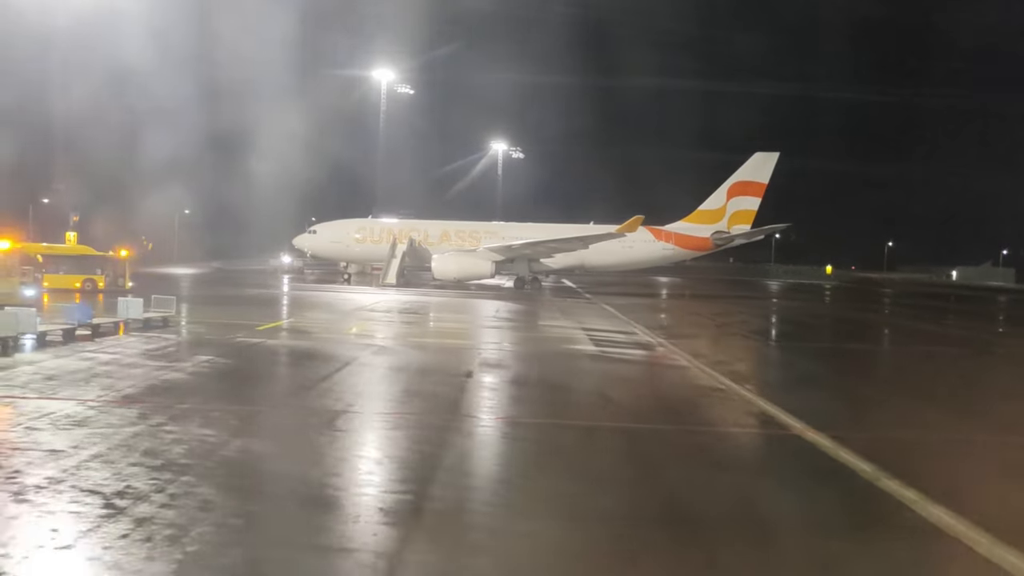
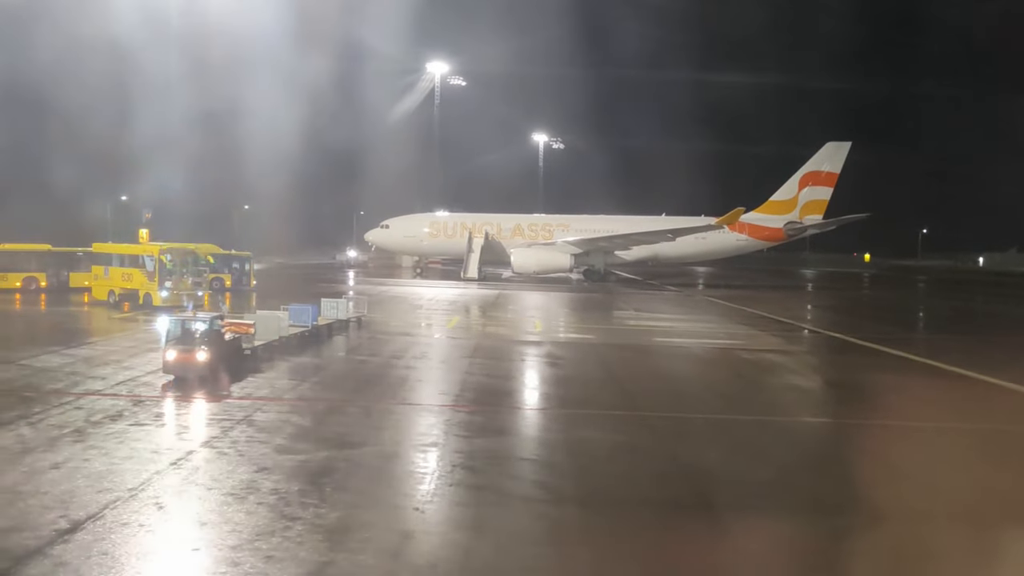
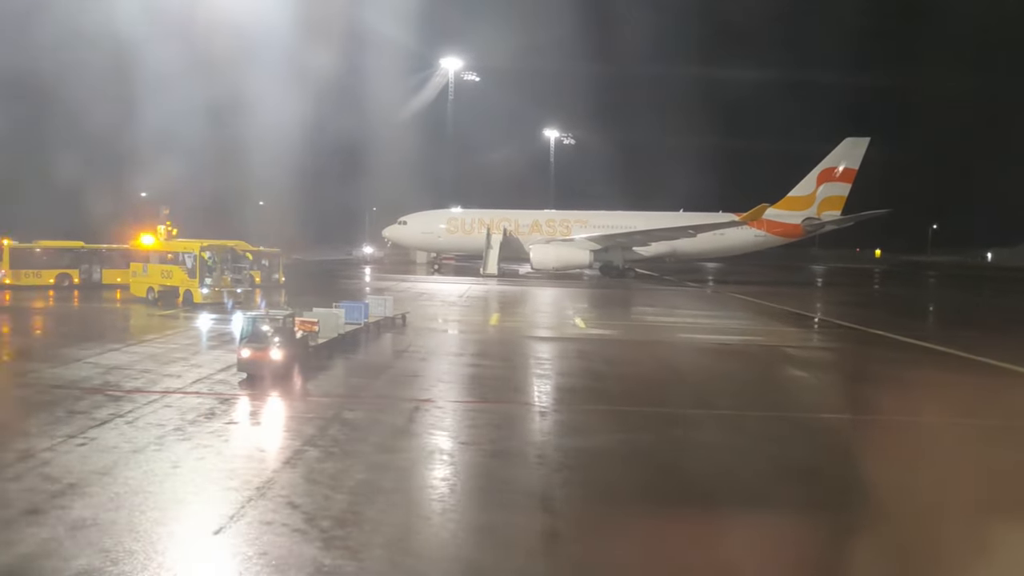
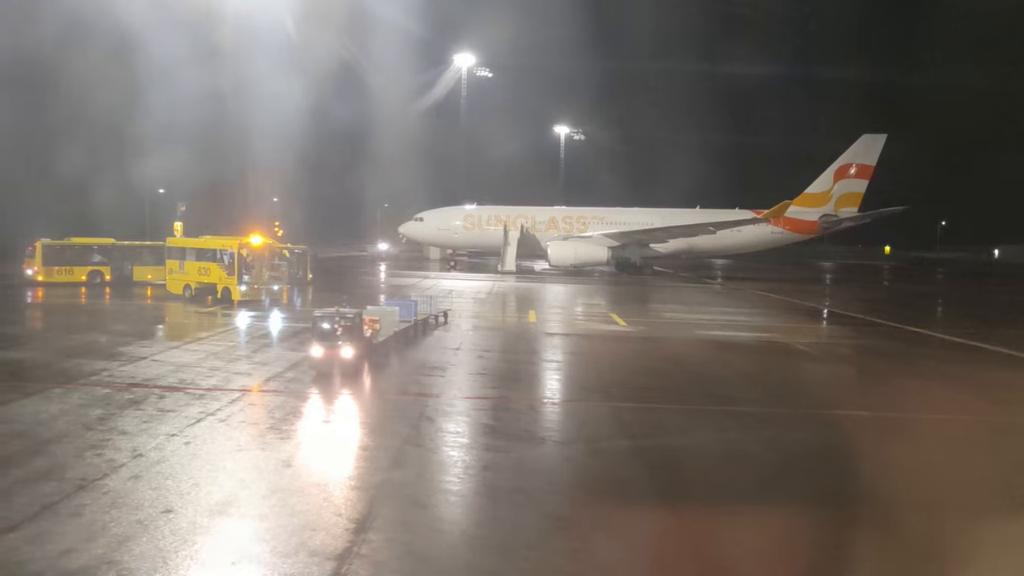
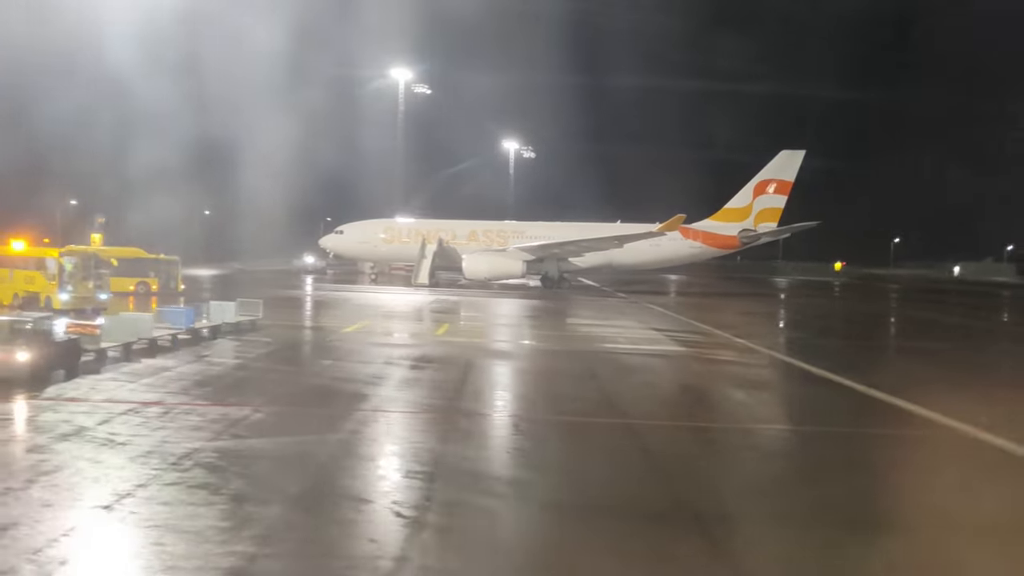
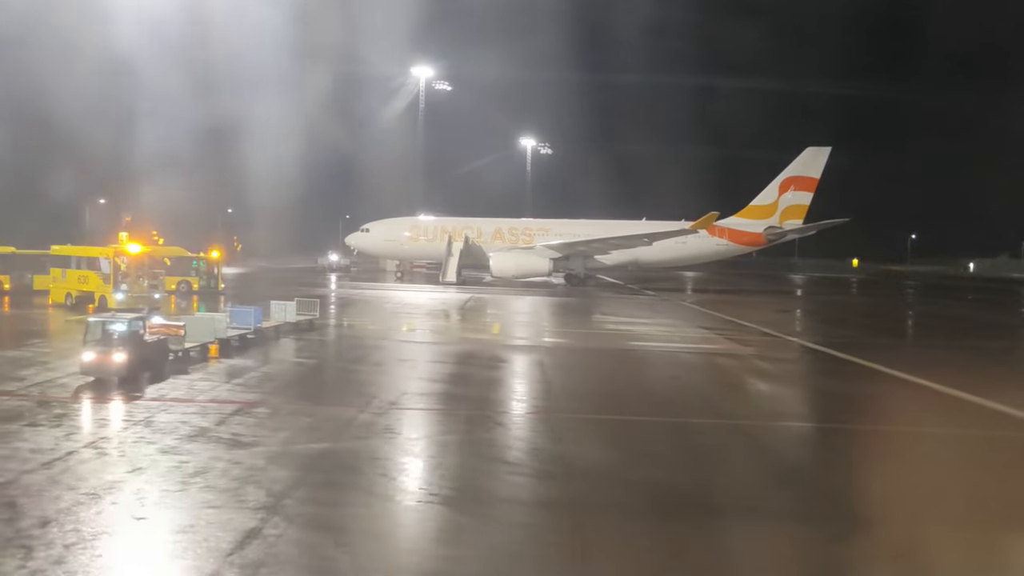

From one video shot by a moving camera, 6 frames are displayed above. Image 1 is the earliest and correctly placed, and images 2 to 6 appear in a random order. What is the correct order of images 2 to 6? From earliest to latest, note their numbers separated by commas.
5, 6, 2, 3, 4
